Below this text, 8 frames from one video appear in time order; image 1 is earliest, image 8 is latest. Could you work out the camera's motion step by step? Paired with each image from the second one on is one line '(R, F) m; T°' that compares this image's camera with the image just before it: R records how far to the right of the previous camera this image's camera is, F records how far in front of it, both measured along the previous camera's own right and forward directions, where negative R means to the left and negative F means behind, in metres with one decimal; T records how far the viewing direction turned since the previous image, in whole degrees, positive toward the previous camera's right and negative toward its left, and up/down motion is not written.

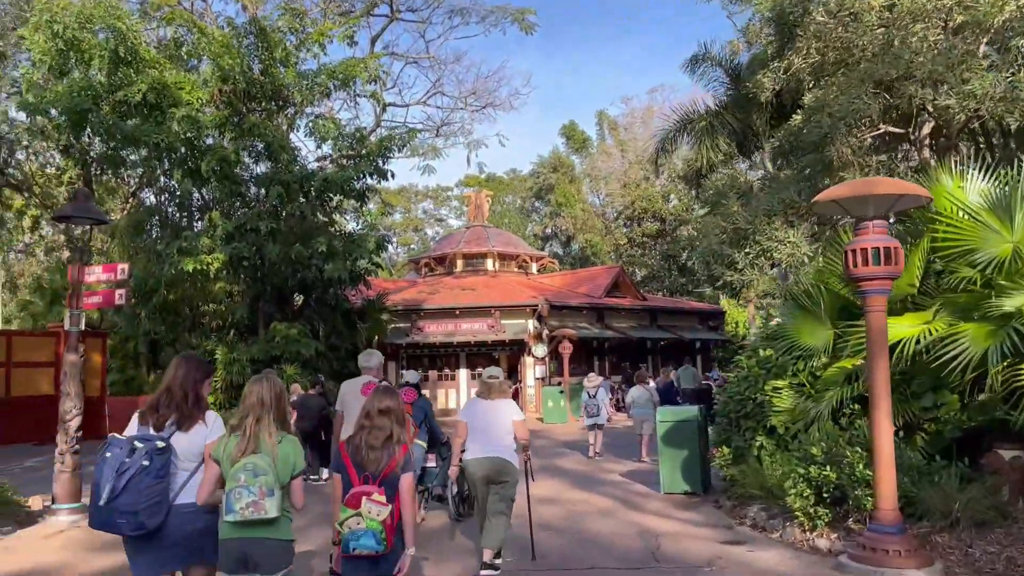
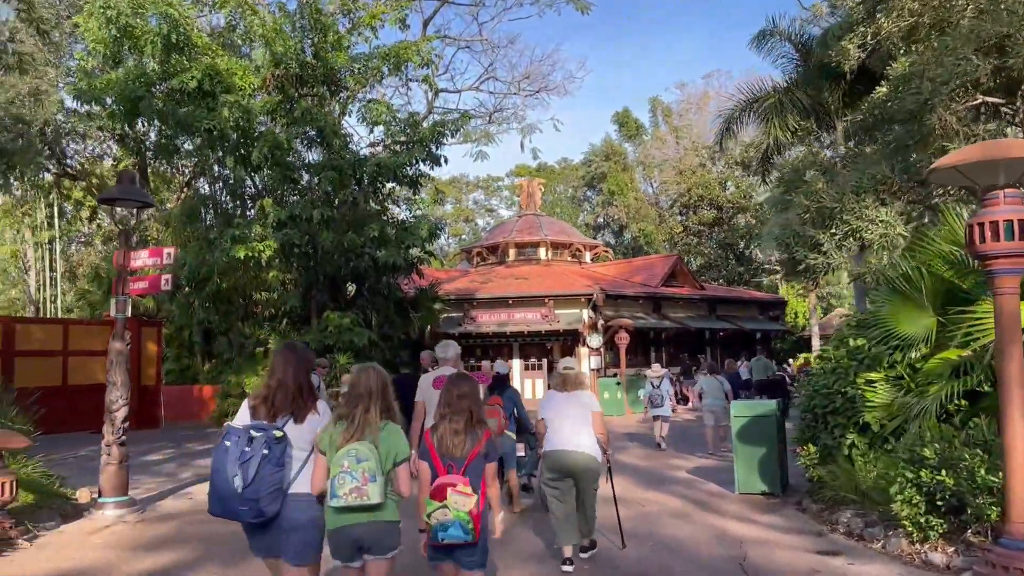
(-0.1, +0.6) m; -3°
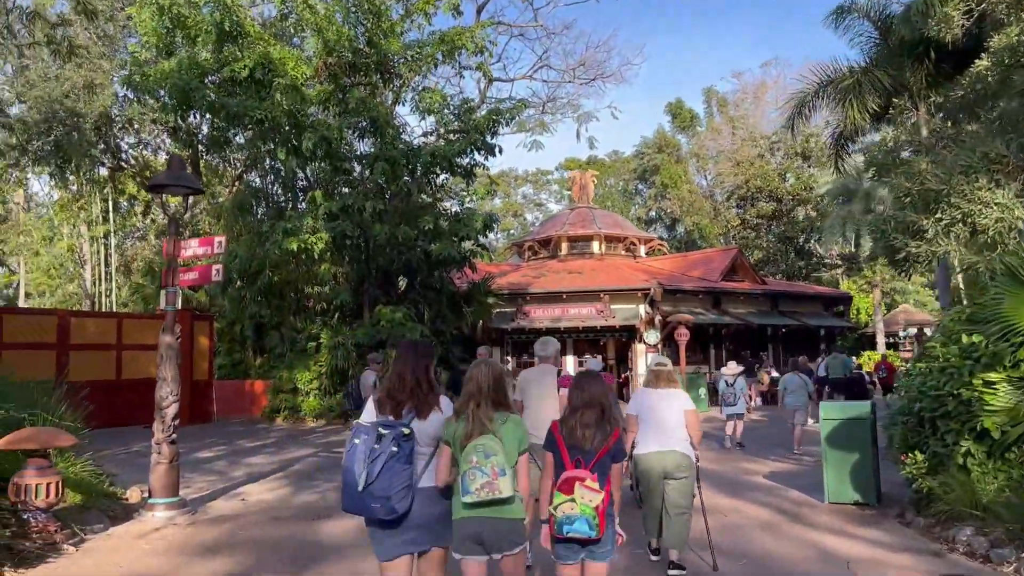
(-0.2, +0.6) m; -3°
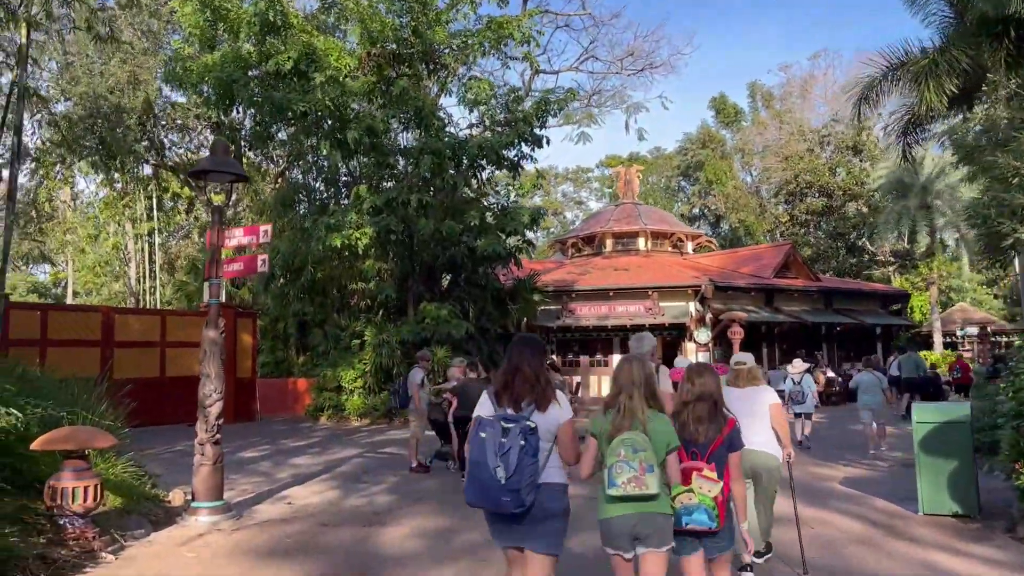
(-0.2, +0.5) m; -3°
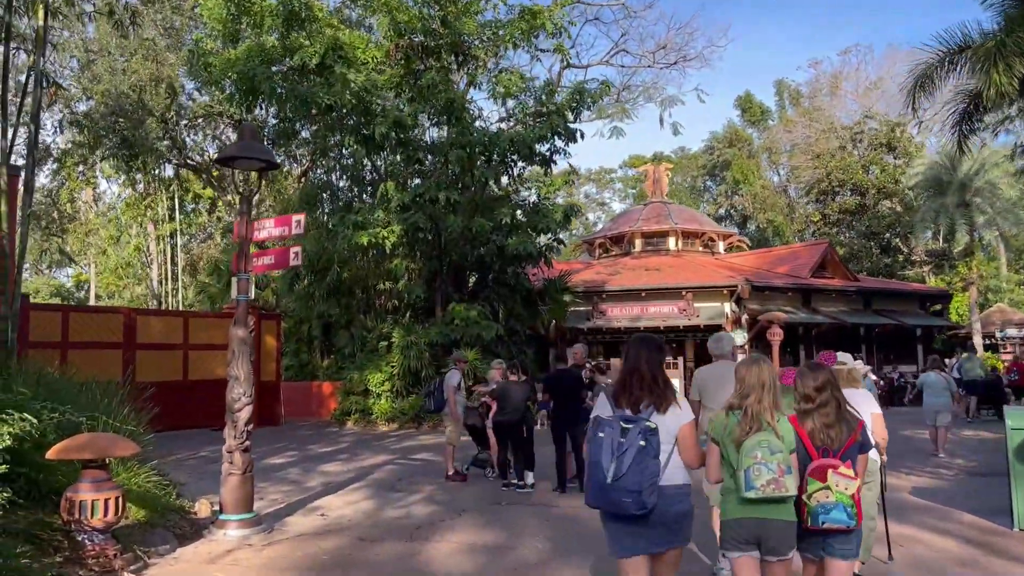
(-0.3, +0.6) m; -1°
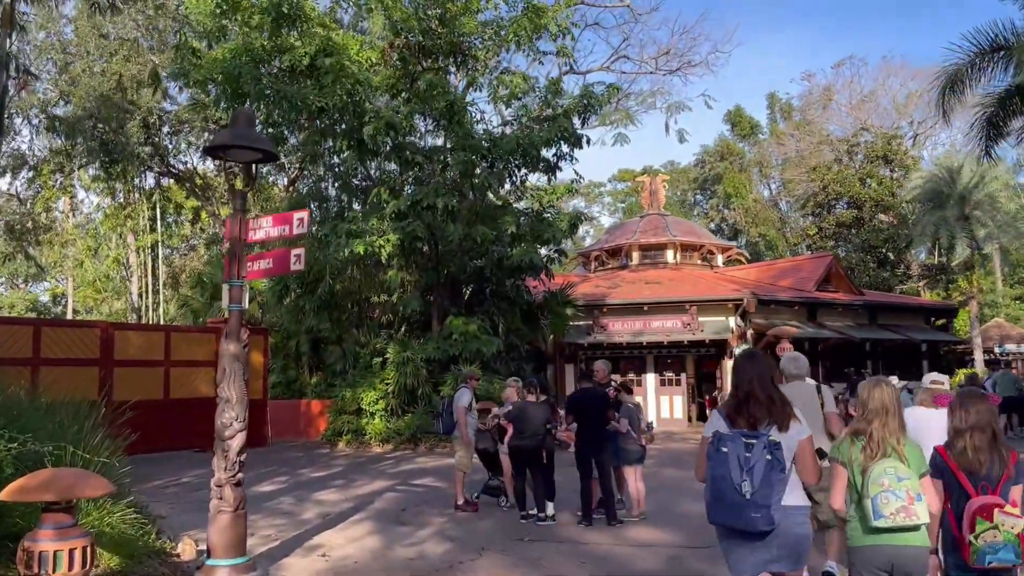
(-0.4, +0.9) m; +1°
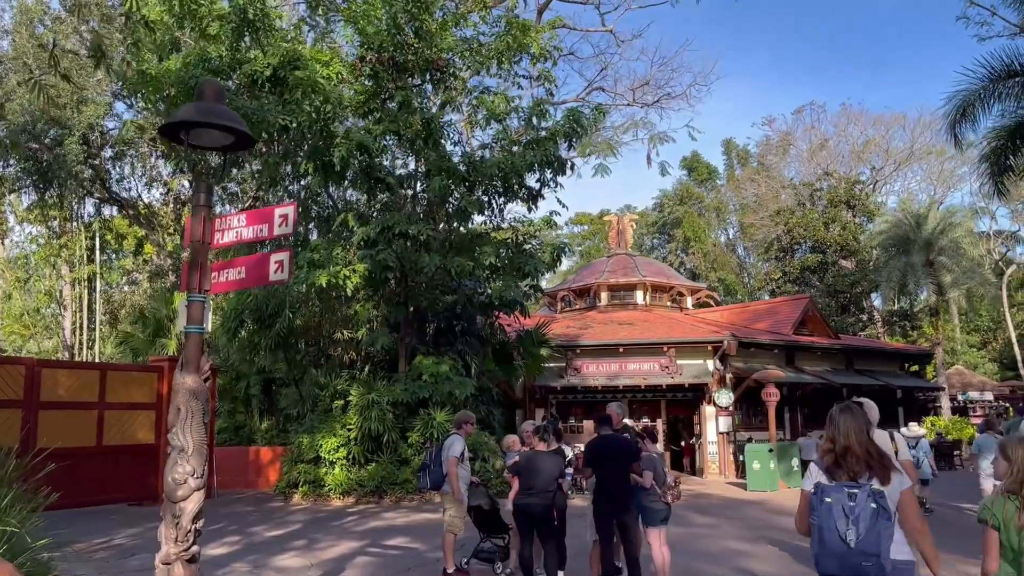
(-0.5, +1.3) m; +4°
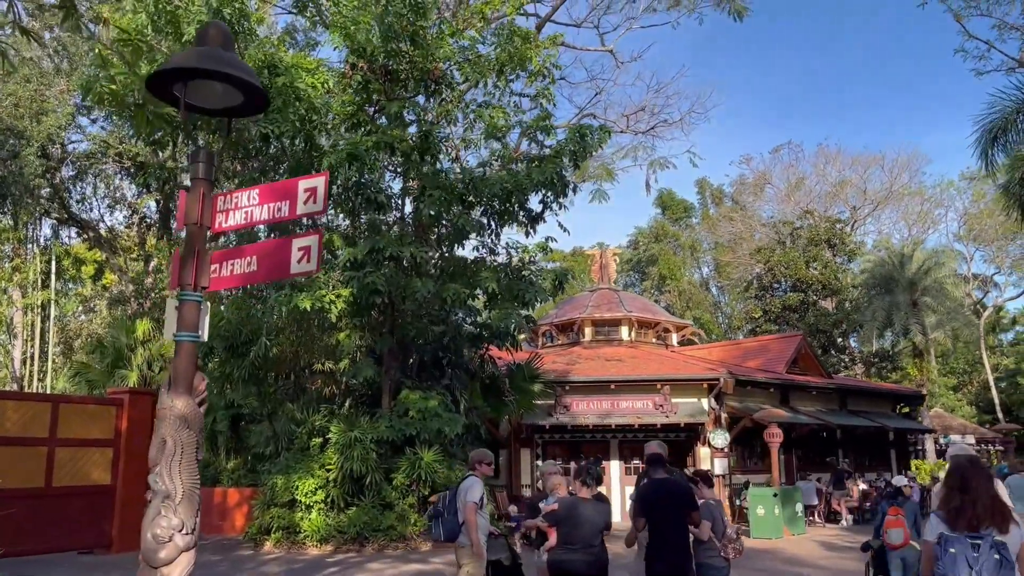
(-0.5, +1.1) m; +2°
